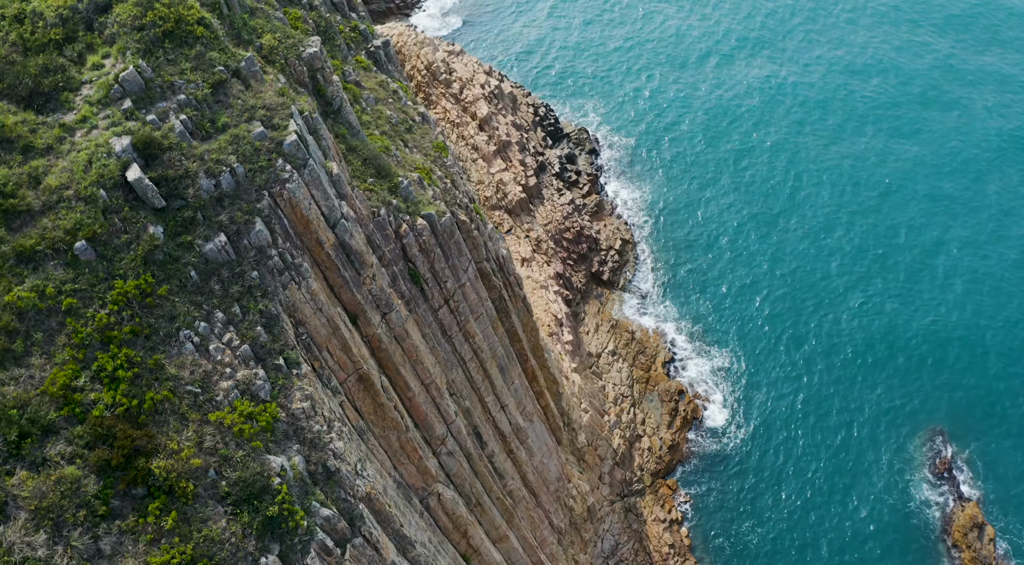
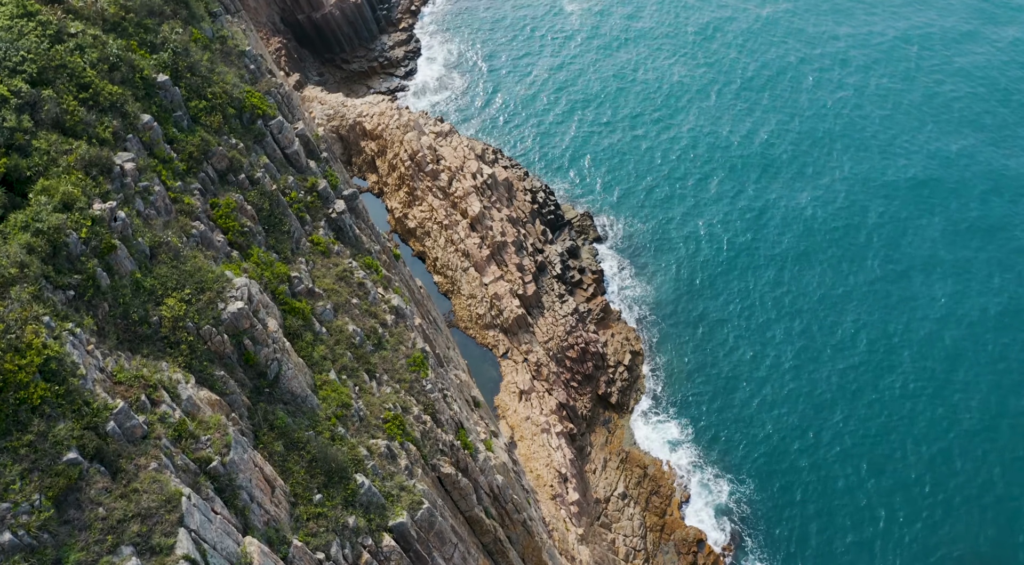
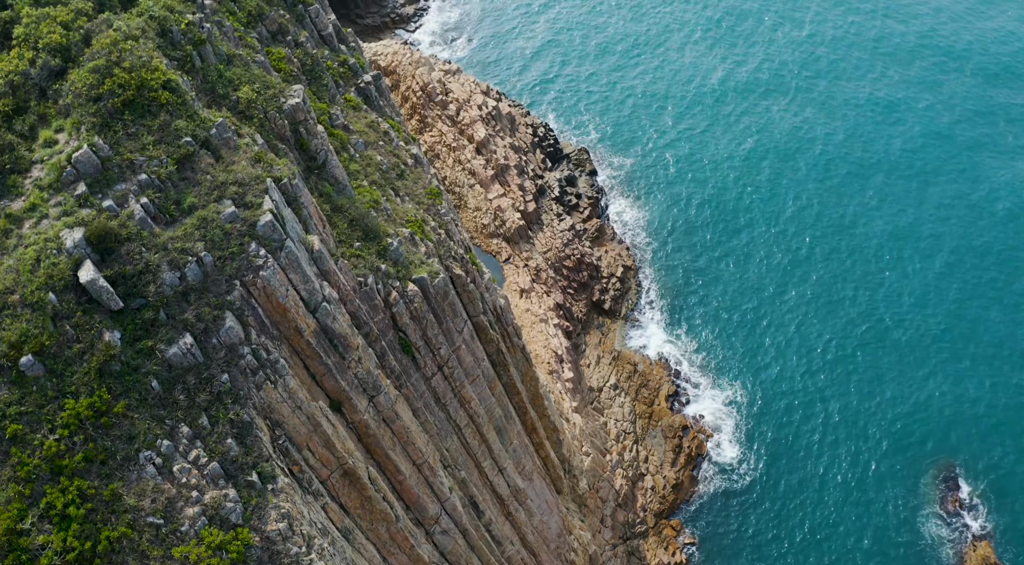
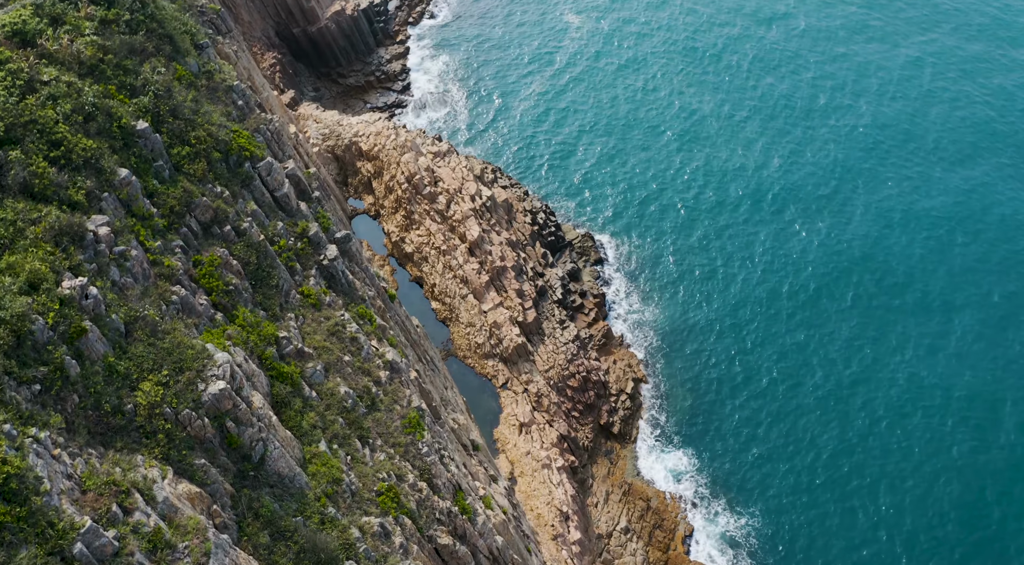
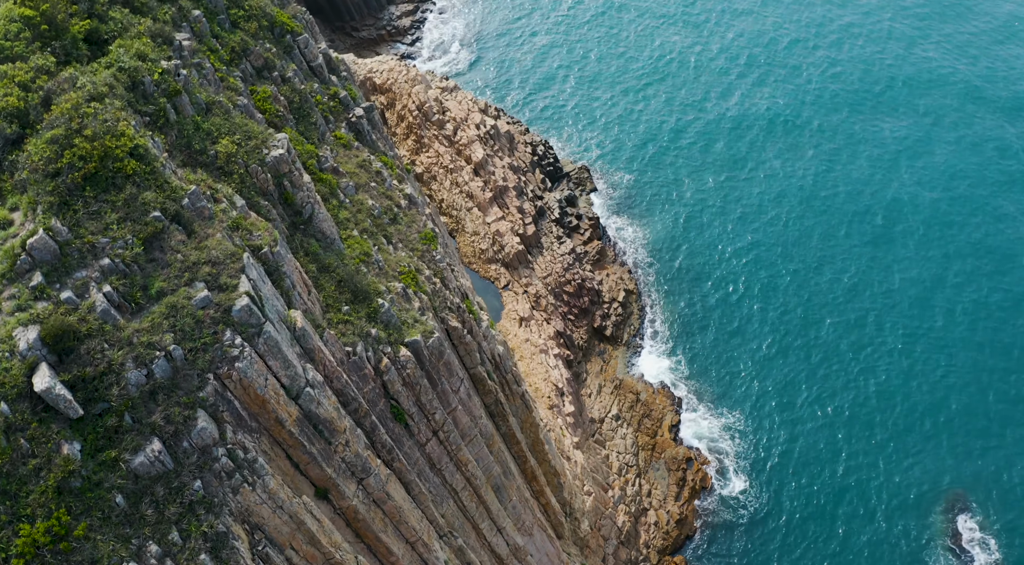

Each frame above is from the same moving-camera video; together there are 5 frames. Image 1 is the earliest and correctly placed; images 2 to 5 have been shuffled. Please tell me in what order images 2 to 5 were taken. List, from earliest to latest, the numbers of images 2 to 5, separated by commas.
3, 5, 2, 4
